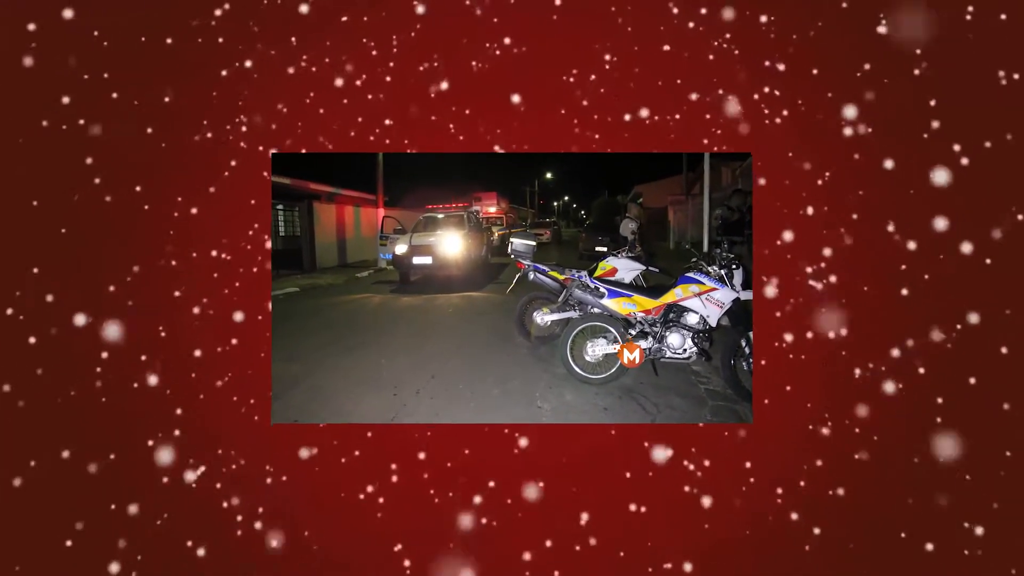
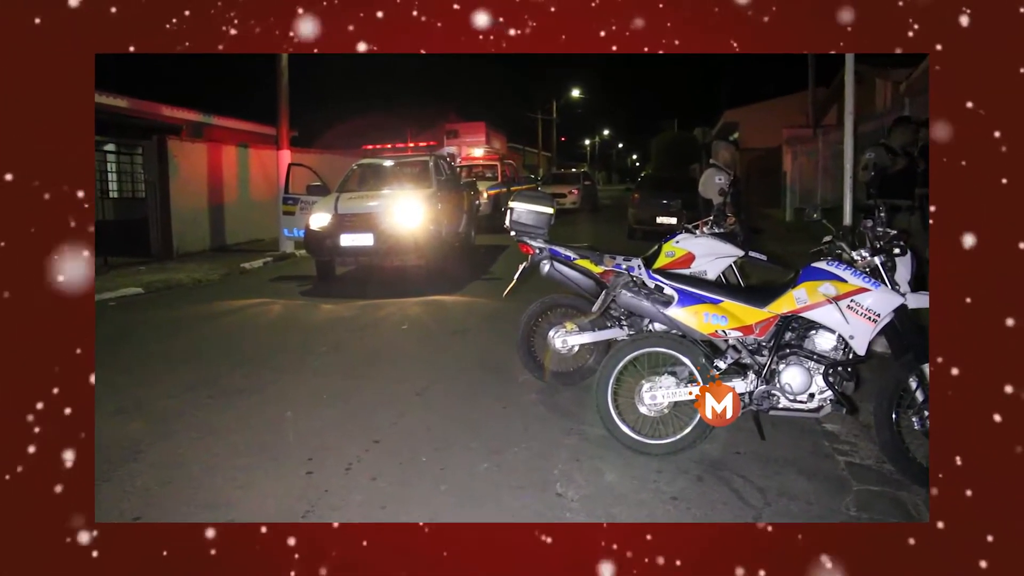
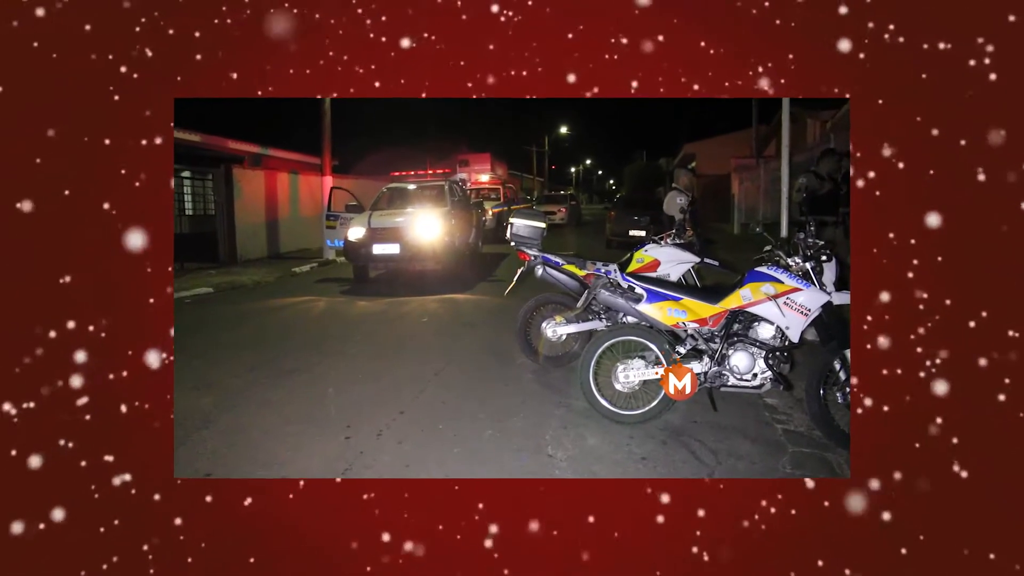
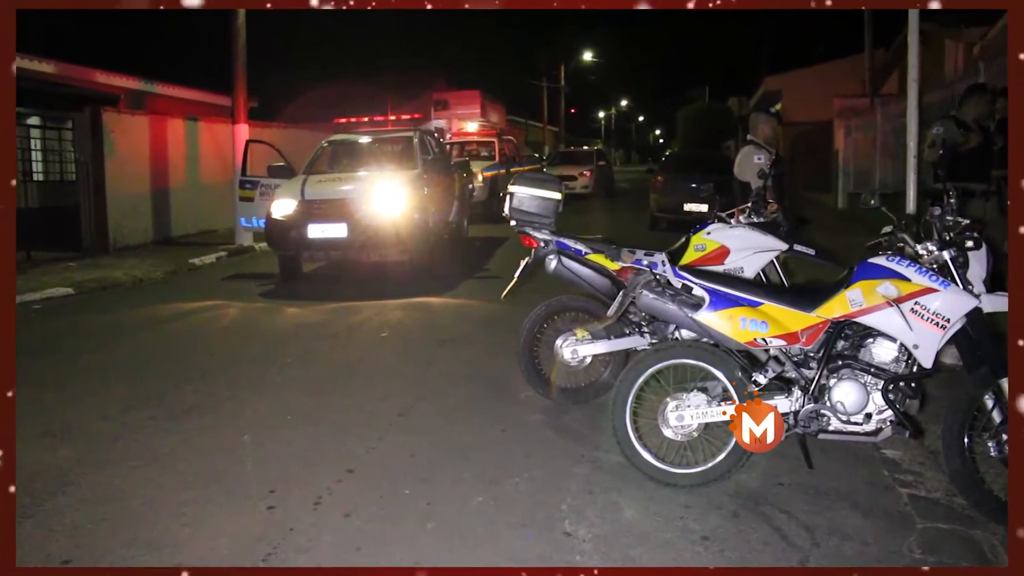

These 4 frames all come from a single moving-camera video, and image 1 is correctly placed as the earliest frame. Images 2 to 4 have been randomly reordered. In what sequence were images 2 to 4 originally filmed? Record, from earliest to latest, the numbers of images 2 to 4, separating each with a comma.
3, 2, 4
